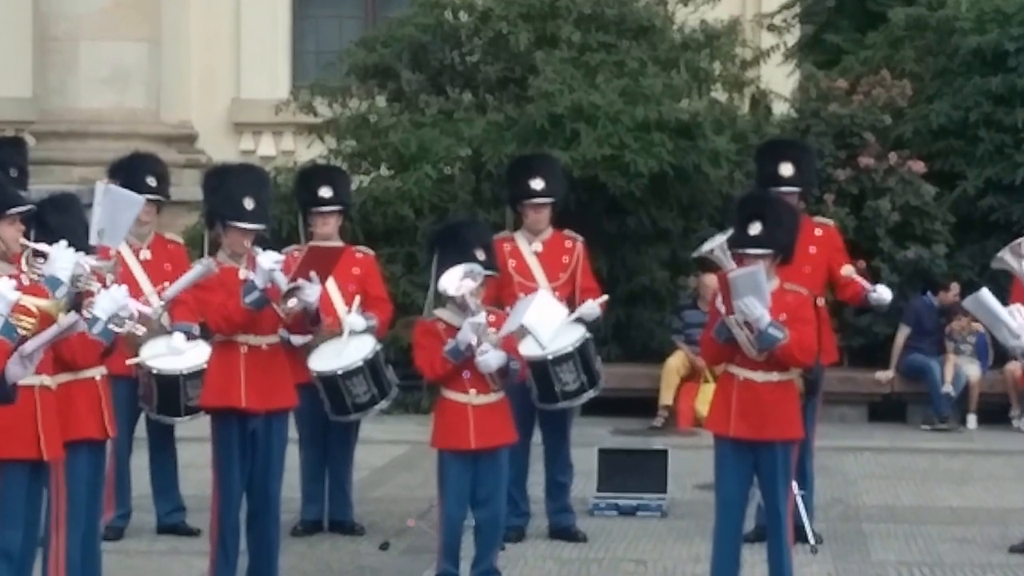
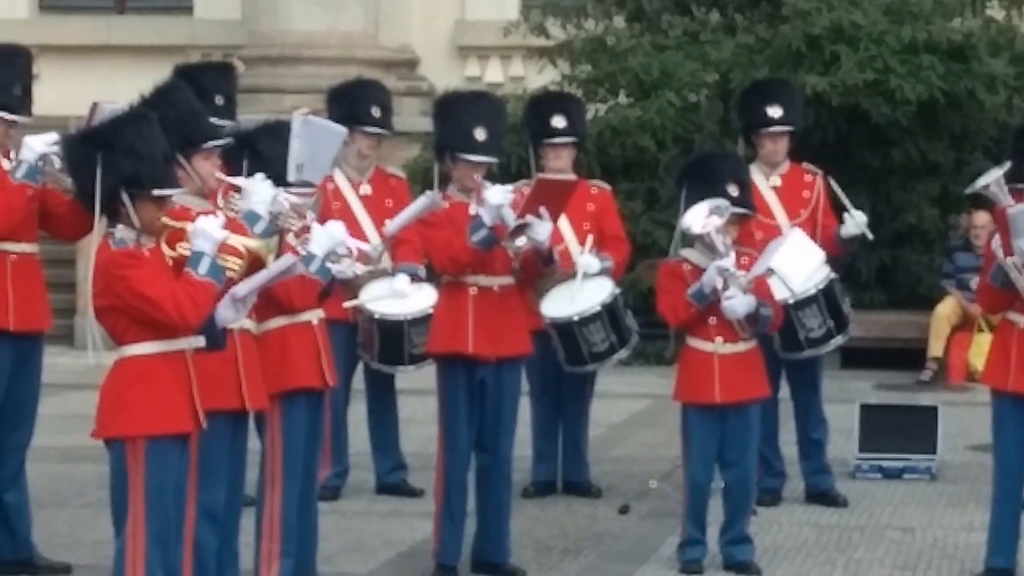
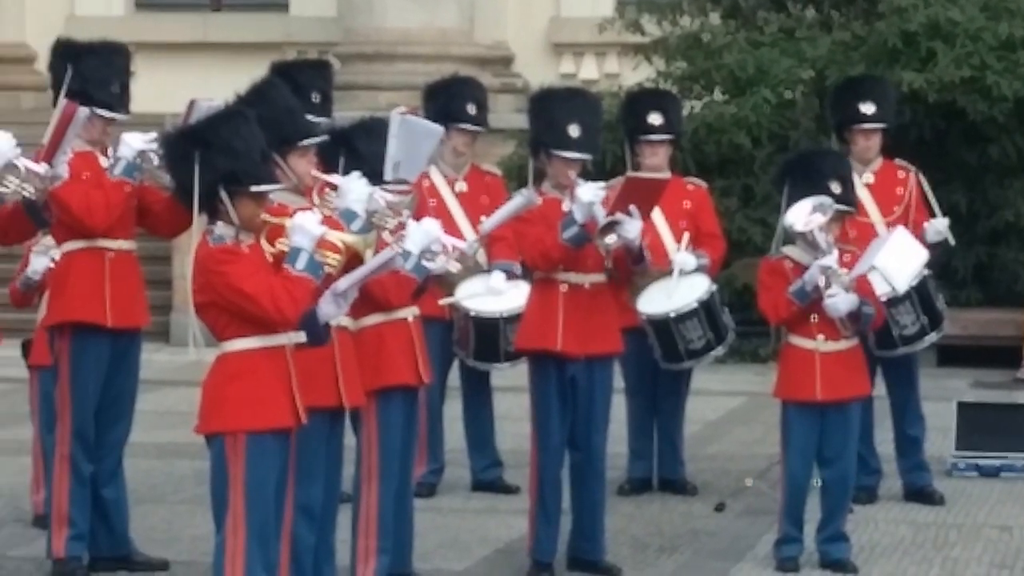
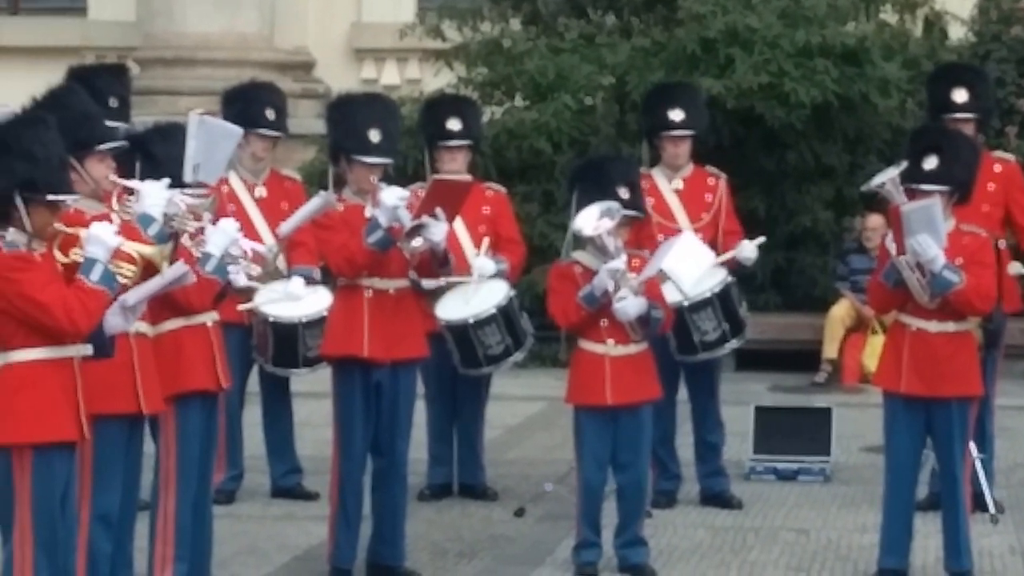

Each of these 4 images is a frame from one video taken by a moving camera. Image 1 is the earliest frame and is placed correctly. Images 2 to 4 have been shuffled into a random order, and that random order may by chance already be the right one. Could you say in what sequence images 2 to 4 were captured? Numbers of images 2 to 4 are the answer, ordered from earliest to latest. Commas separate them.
4, 2, 3
